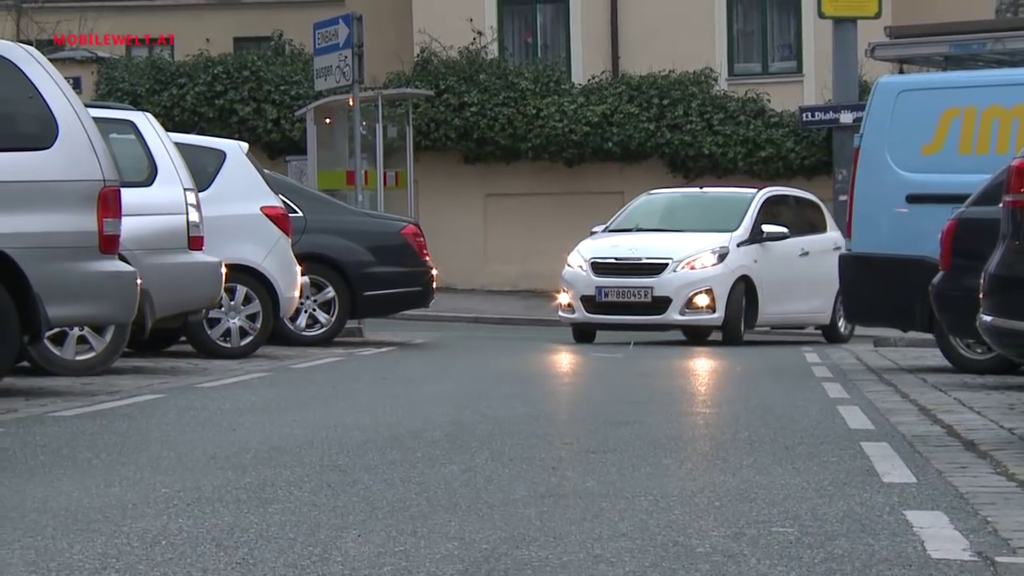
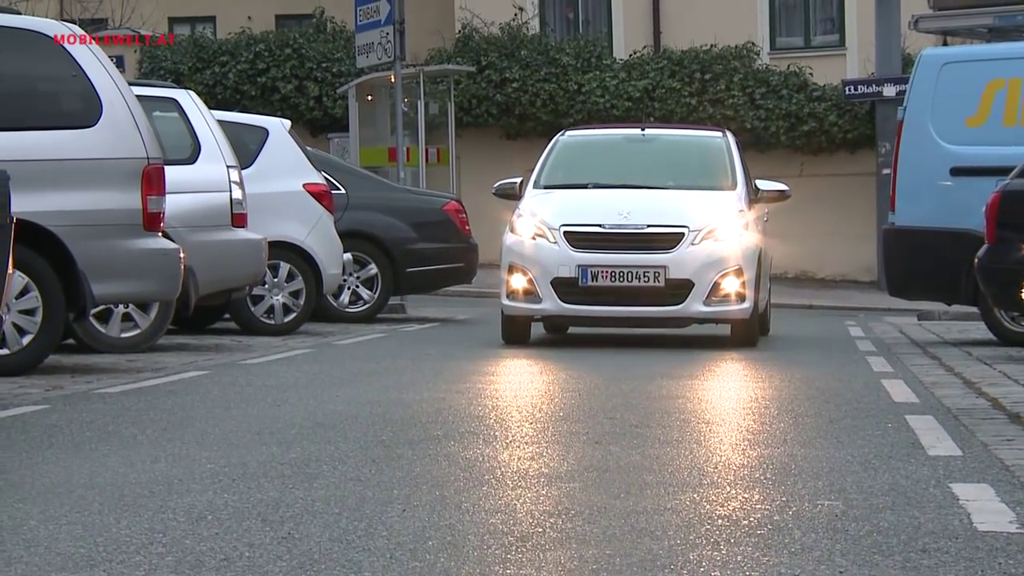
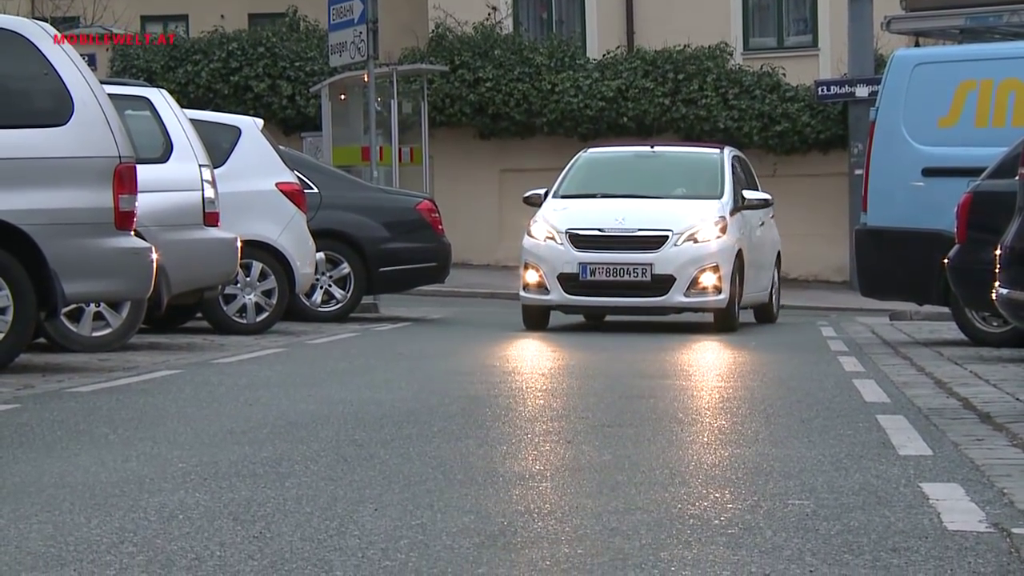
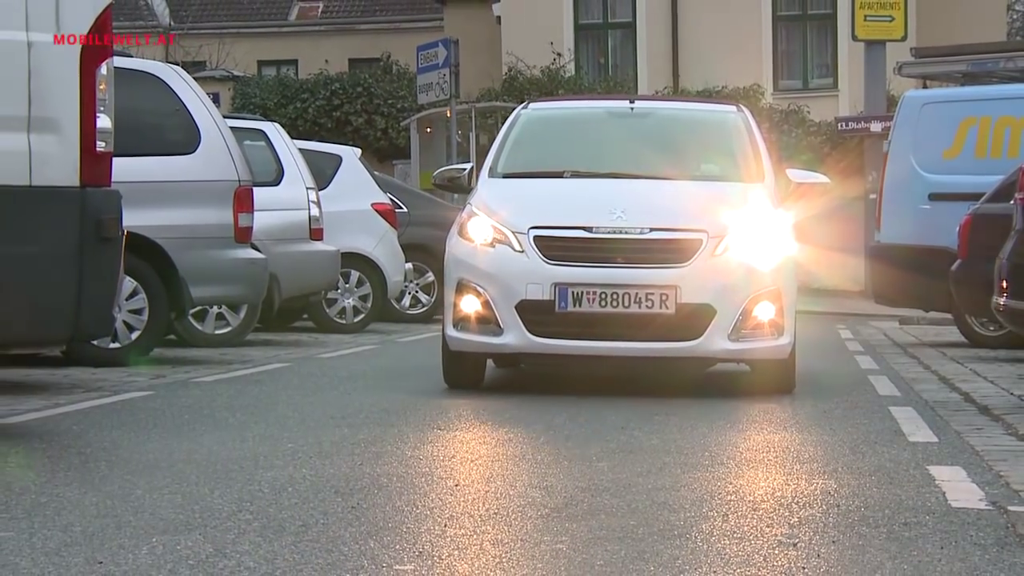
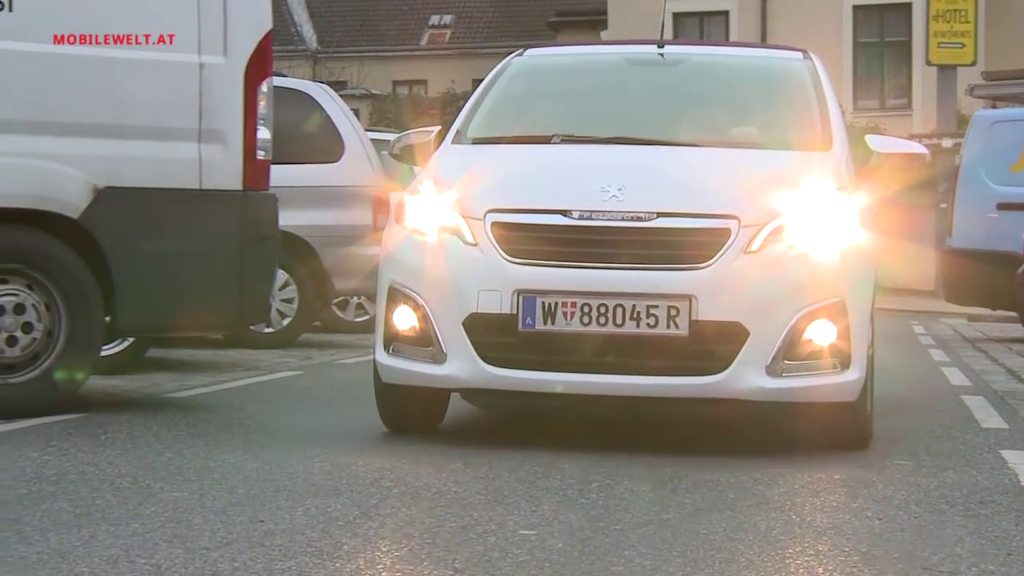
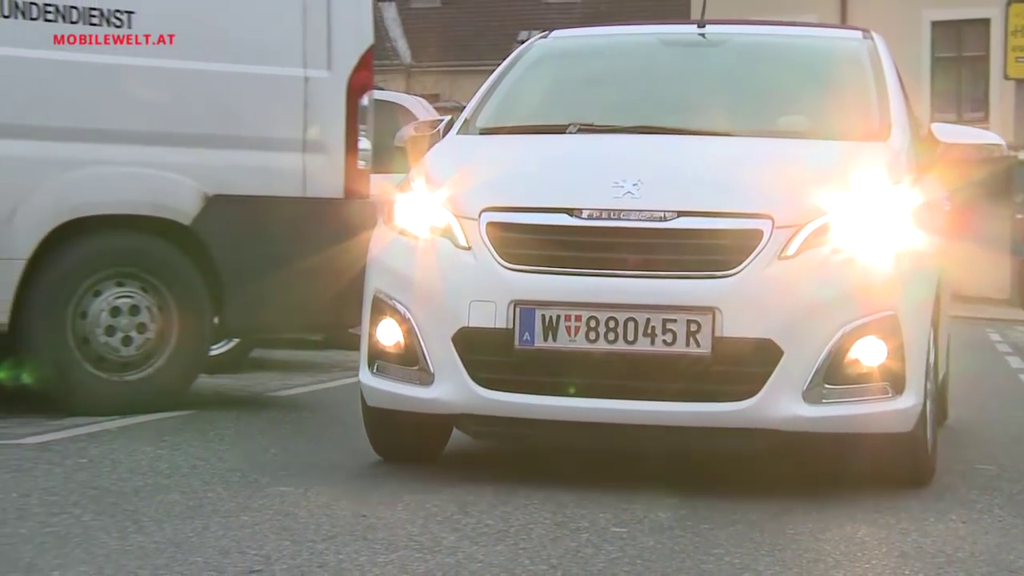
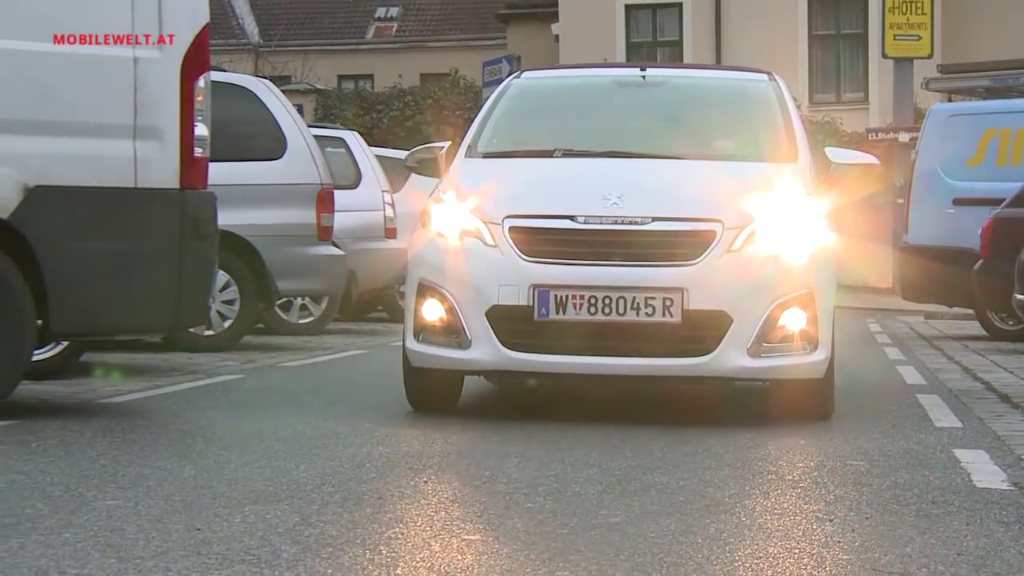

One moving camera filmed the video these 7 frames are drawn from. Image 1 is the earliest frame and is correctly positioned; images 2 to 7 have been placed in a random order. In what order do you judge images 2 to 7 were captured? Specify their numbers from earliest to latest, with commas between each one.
3, 2, 4, 7, 5, 6
